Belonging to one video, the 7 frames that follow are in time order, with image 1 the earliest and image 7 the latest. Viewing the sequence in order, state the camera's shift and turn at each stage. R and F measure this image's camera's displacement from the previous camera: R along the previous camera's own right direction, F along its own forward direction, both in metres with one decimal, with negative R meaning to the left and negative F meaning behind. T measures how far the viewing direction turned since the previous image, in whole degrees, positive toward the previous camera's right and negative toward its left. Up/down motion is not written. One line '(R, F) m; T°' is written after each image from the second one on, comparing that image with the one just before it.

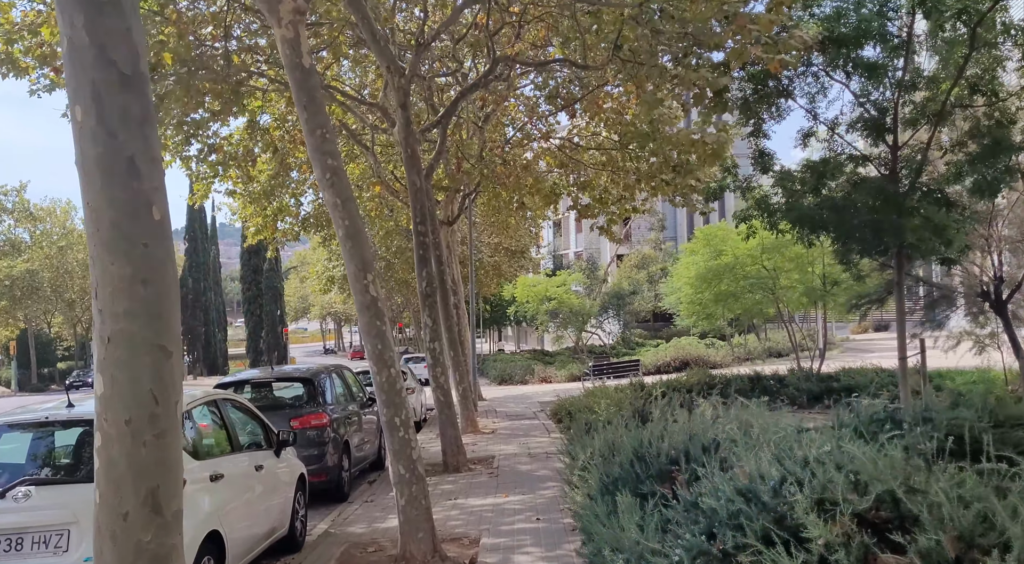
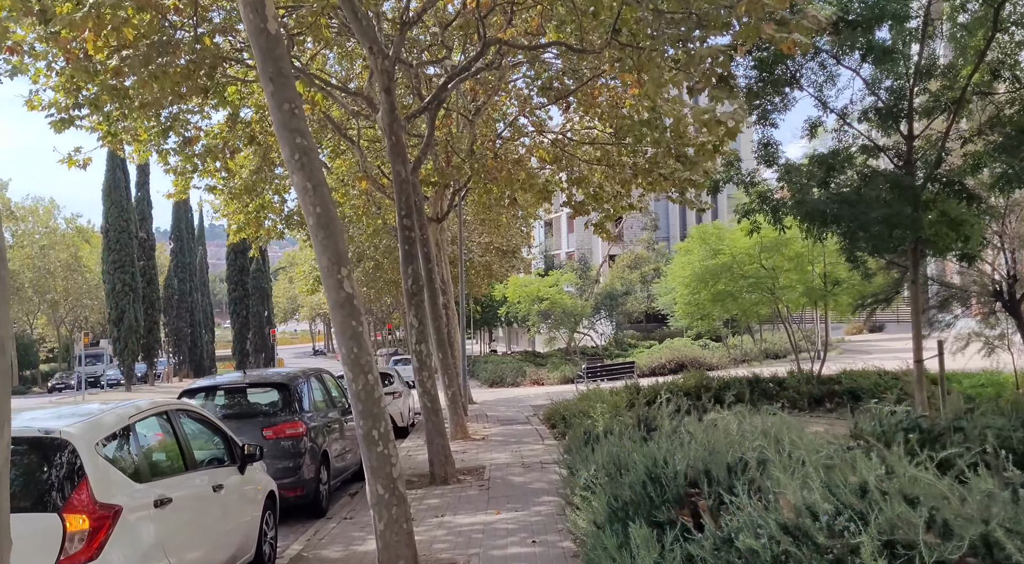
(0.0, +0.6) m; +1°
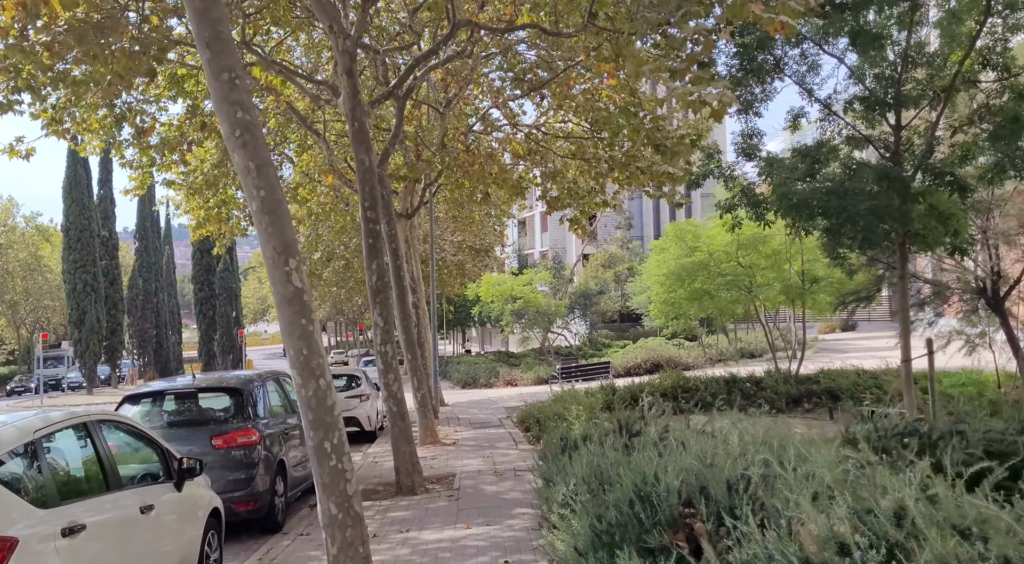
(0.0, +0.5) m; +2°
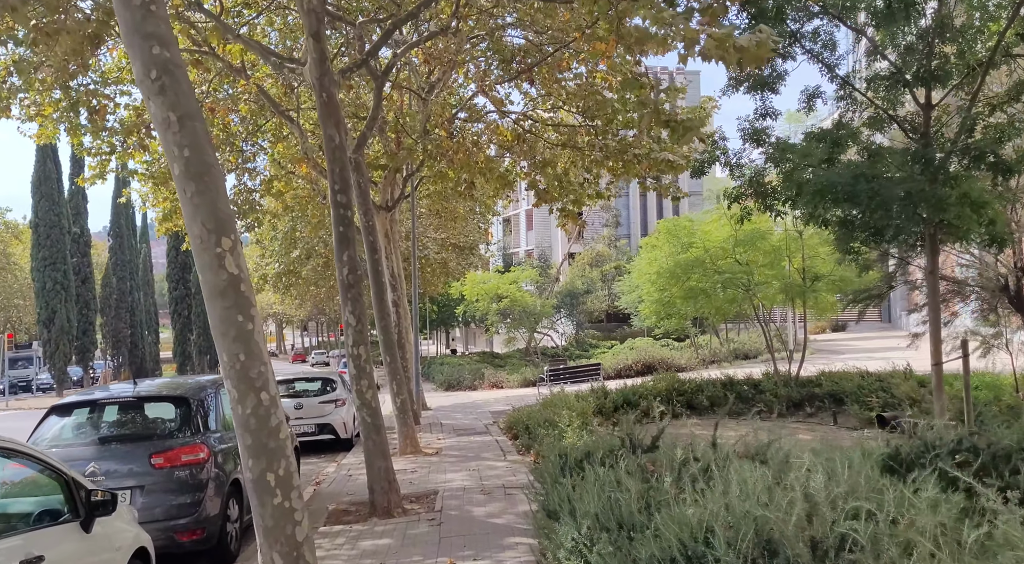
(-0.1, +0.9) m; +1°
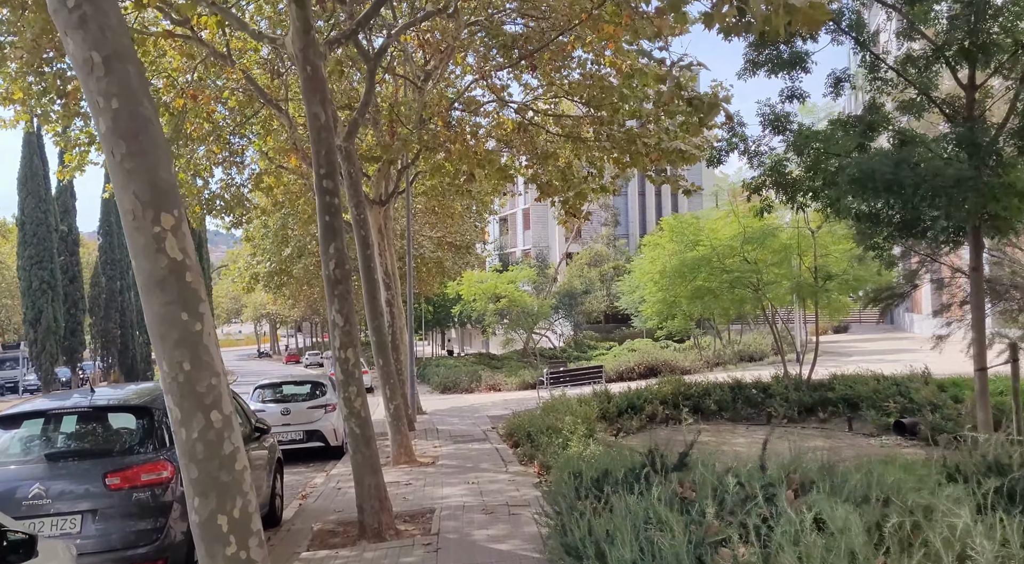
(-0.1, +0.7) m; 0°
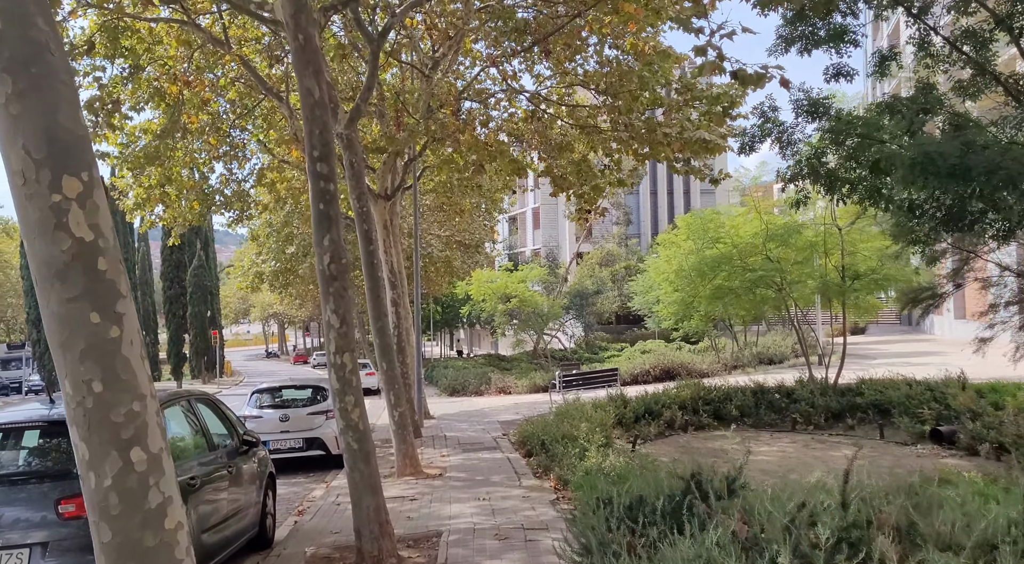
(-0.1, +0.7) m; -1°
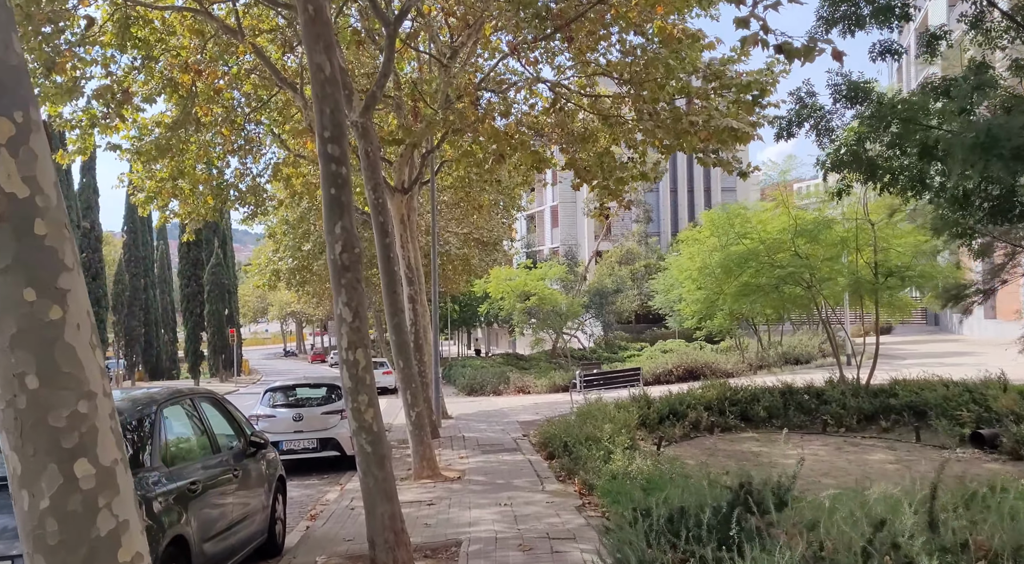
(-0.1, +0.4) m; -1°
